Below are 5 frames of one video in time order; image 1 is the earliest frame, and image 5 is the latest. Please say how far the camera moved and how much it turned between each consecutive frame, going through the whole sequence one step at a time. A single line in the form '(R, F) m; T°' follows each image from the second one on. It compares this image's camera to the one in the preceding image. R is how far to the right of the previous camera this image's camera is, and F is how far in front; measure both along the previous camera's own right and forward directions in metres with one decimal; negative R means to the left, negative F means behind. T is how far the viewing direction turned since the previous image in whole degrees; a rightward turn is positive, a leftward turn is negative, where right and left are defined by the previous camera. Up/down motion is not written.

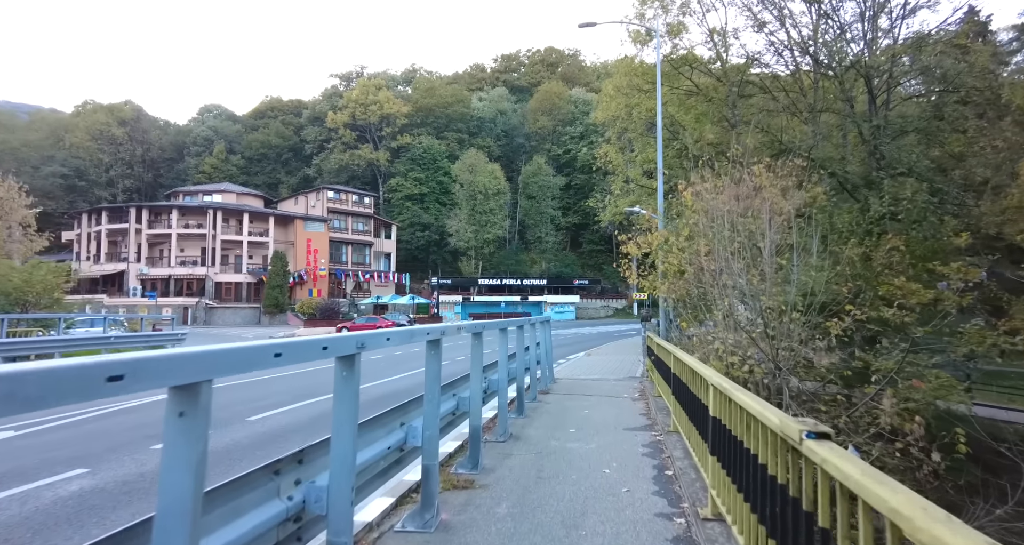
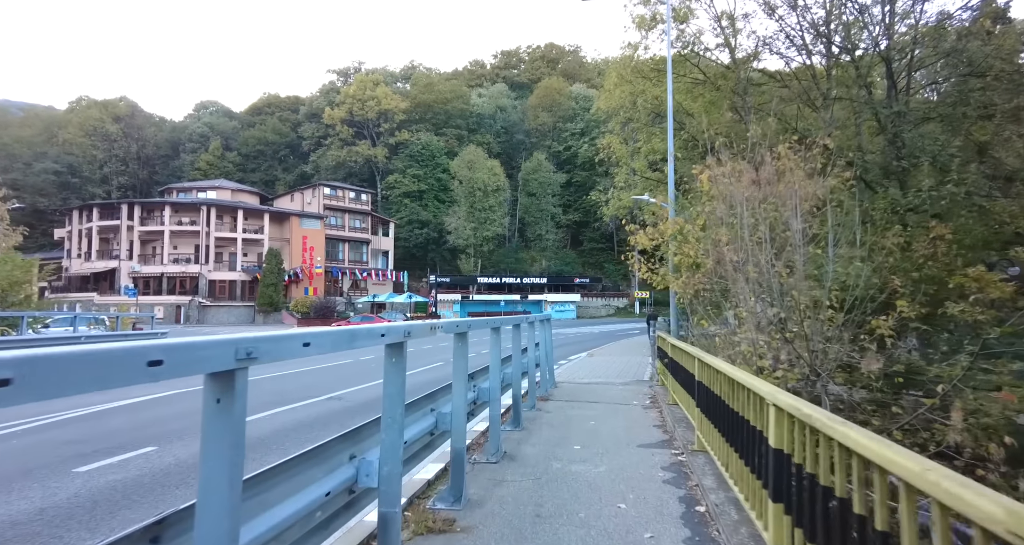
(+0.1, +1.0) m; 0°
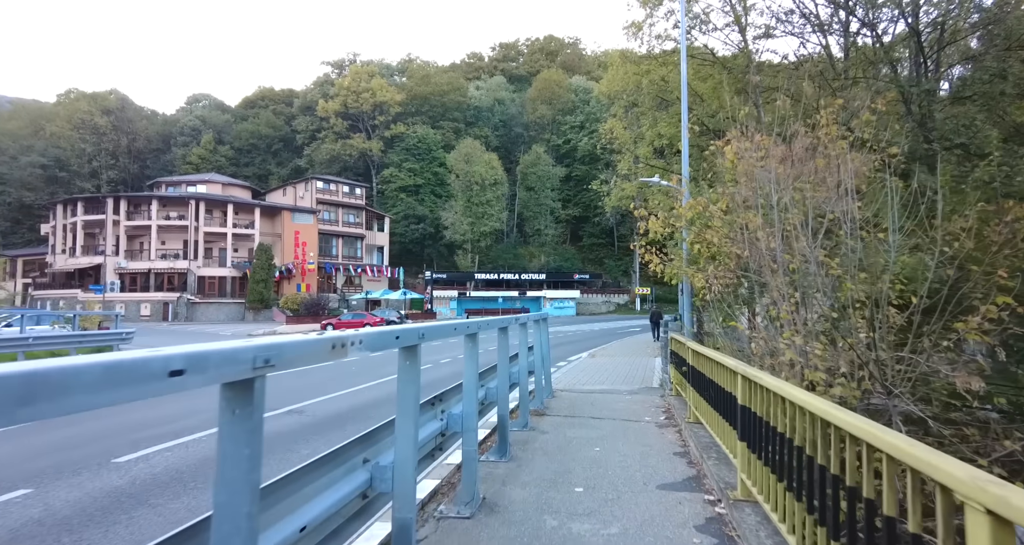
(+0.1, +1.4) m; 0°
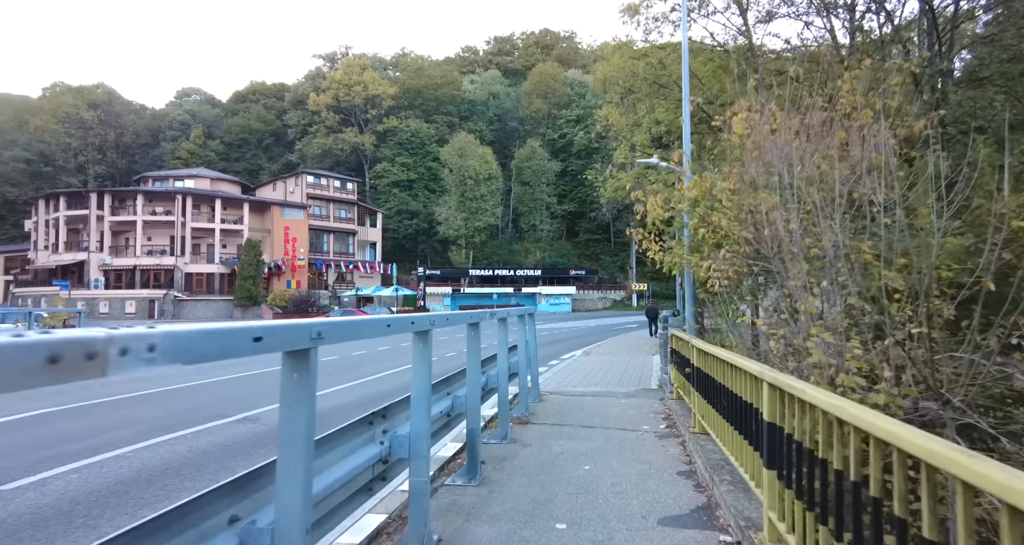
(+0.2, +0.9) m; 0°
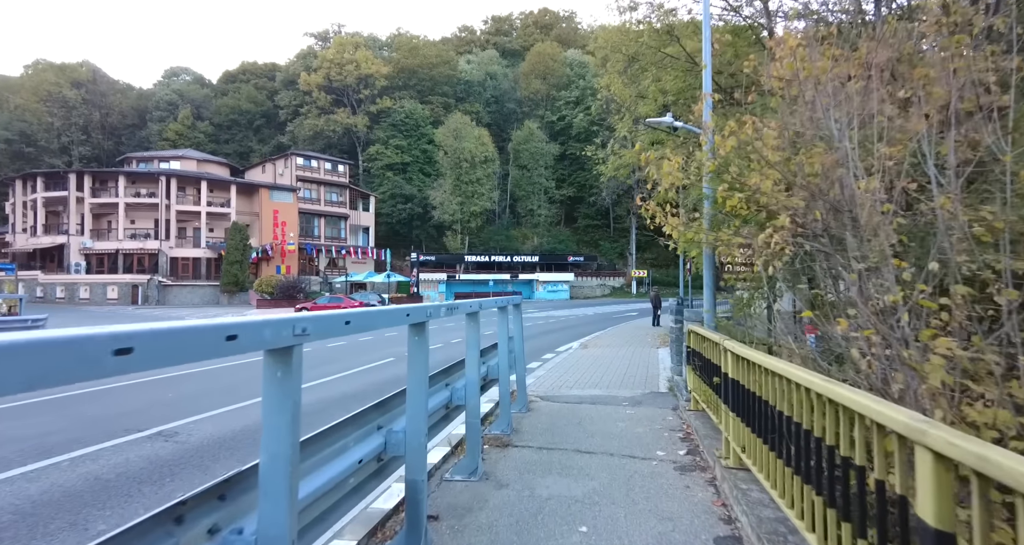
(+0.2, +1.5) m; 0°
